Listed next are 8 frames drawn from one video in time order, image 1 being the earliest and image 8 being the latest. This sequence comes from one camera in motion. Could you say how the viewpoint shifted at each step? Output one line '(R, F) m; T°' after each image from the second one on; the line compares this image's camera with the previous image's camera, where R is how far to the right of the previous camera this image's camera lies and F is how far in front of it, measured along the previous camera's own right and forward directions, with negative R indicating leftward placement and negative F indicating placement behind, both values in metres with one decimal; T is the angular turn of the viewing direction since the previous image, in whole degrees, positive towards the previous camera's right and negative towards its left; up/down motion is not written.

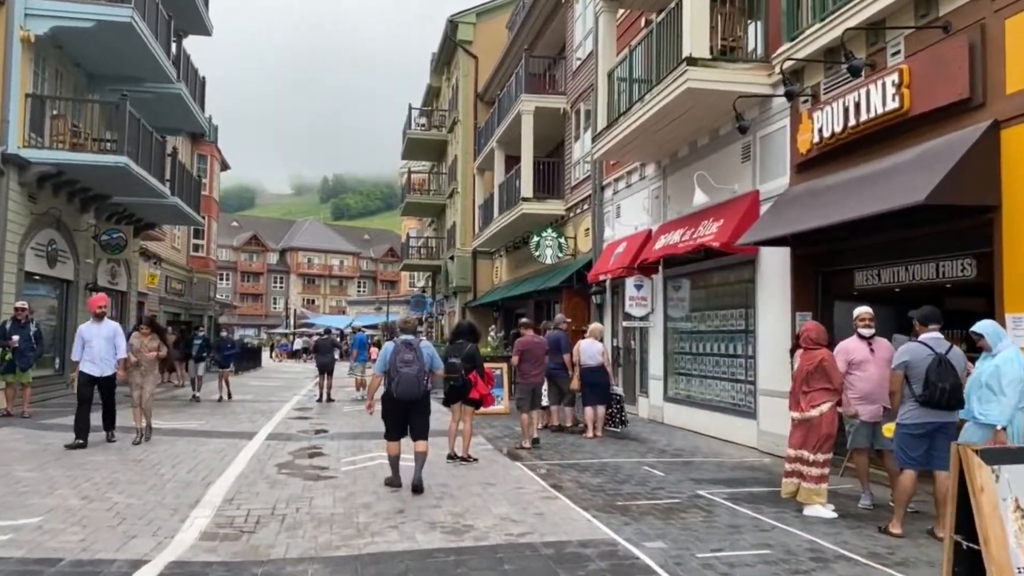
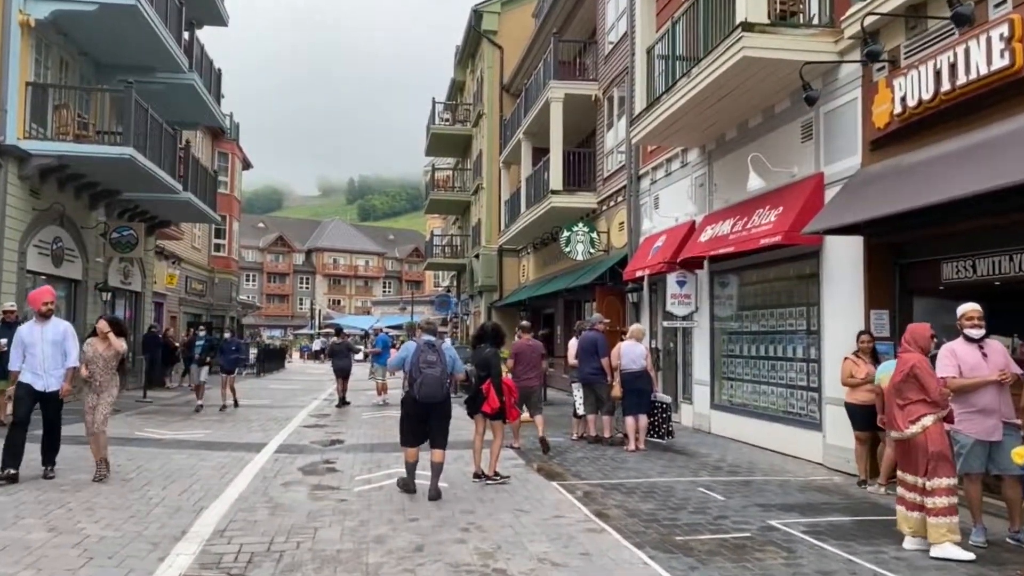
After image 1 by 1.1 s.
(-0.1, +1.1) m; -2°
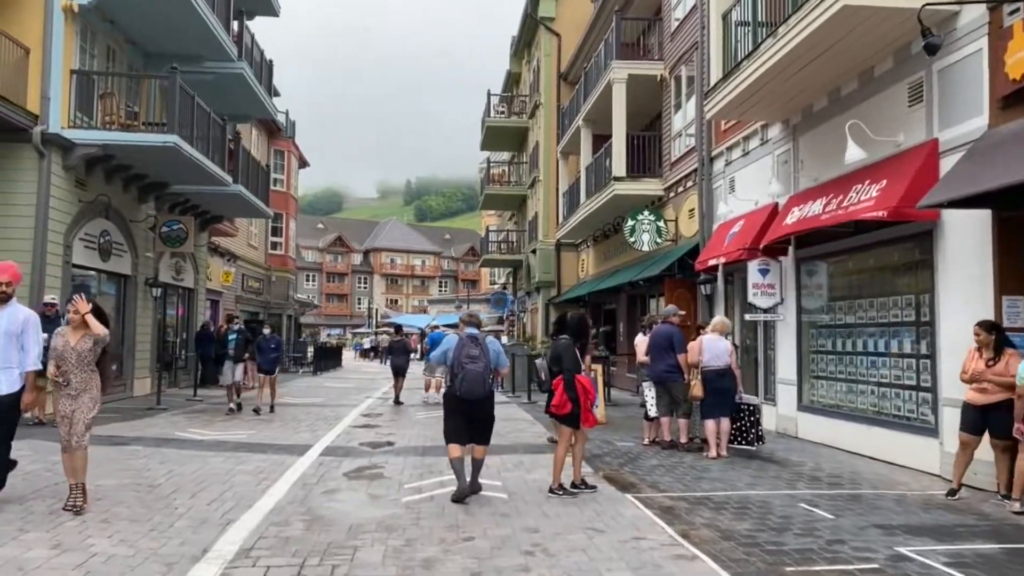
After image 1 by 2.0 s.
(-0.1, +1.0) m; -4°
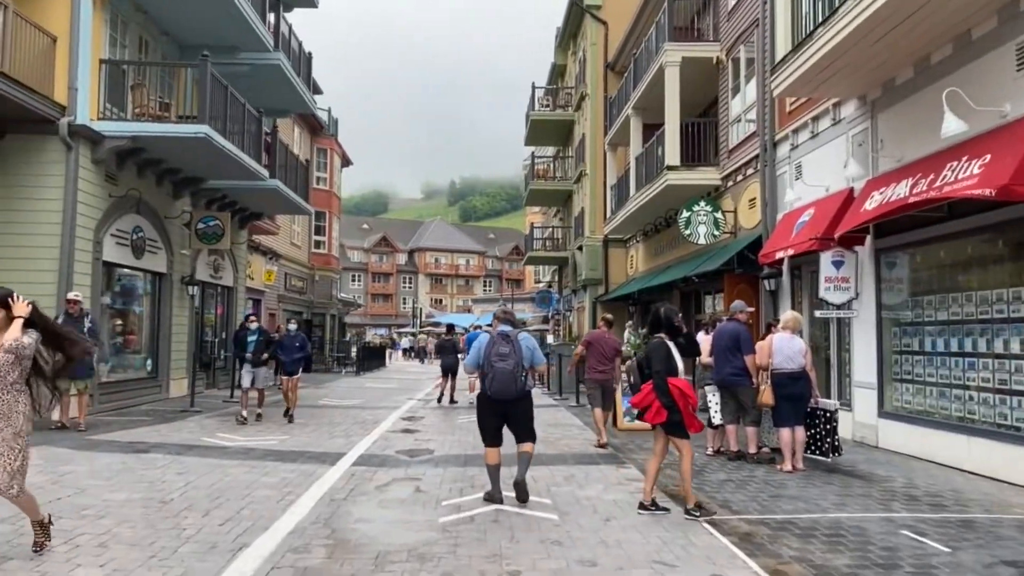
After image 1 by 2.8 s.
(0.0, +0.9) m; -3°
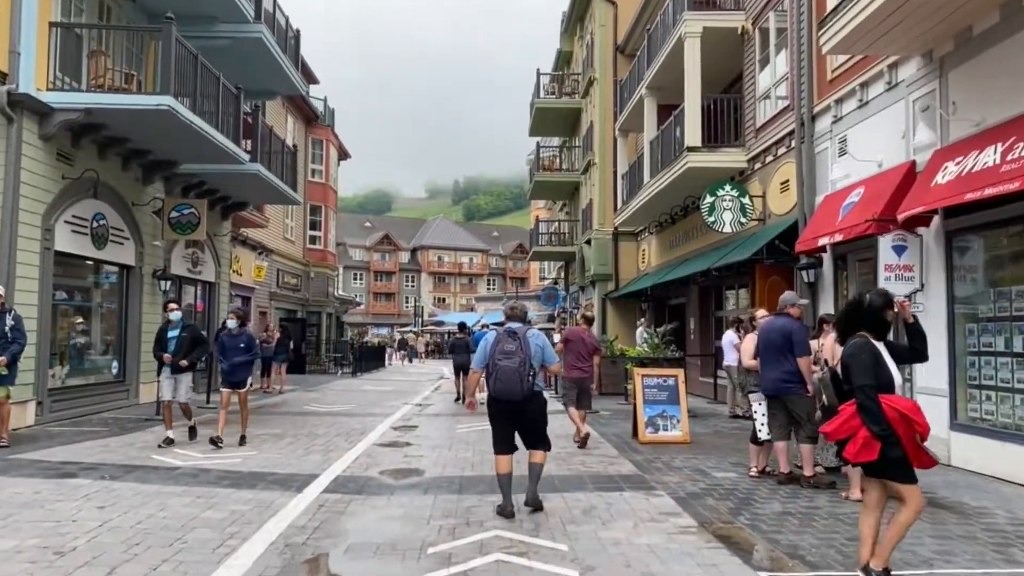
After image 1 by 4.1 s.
(0.0, +1.6) m; 0°
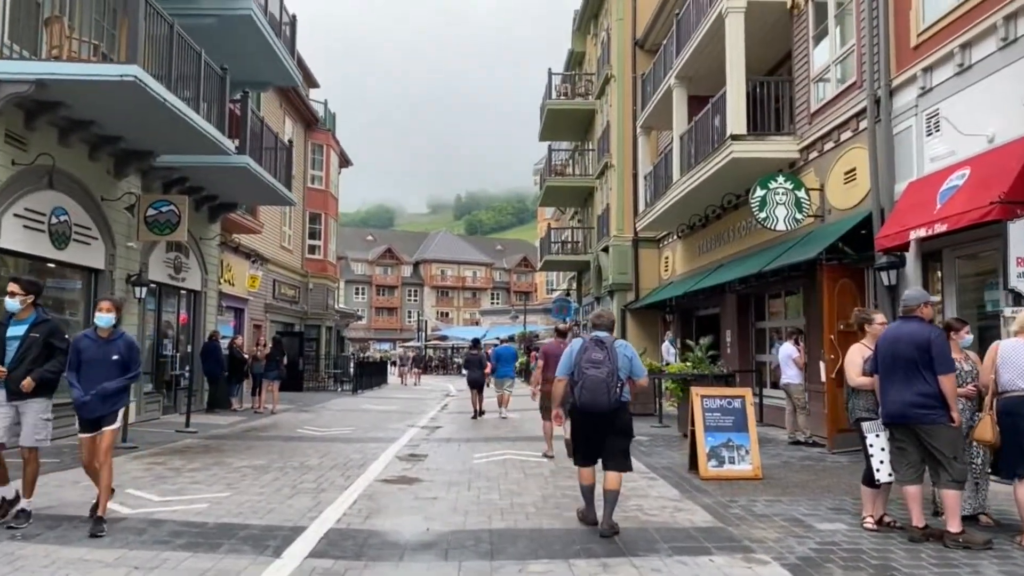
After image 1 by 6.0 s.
(-0.3, +1.8) m; 0°
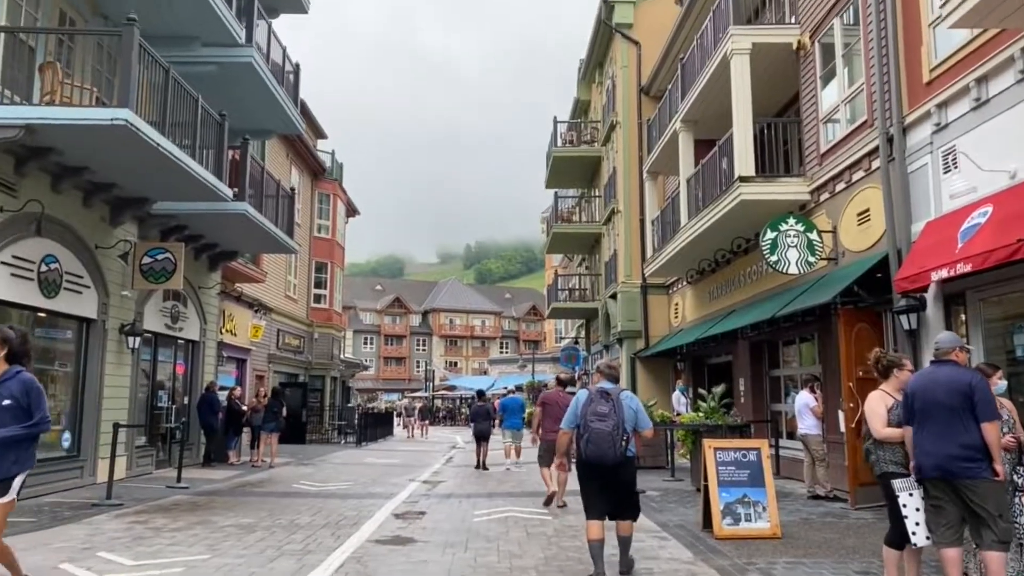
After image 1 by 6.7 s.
(+0.1, +0.4) m; -1°
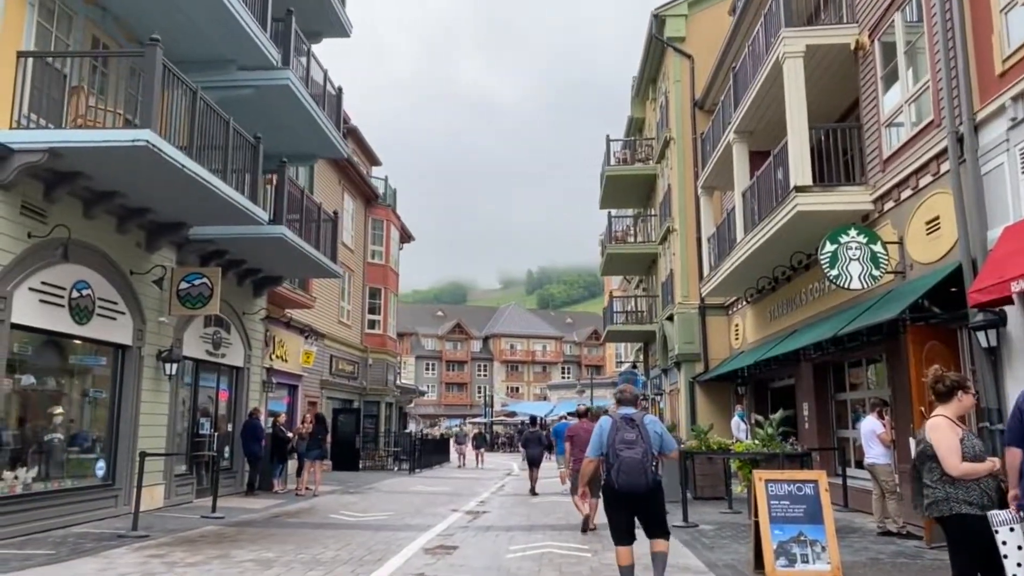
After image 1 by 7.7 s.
(+0.4, +0.6) m; -5°
